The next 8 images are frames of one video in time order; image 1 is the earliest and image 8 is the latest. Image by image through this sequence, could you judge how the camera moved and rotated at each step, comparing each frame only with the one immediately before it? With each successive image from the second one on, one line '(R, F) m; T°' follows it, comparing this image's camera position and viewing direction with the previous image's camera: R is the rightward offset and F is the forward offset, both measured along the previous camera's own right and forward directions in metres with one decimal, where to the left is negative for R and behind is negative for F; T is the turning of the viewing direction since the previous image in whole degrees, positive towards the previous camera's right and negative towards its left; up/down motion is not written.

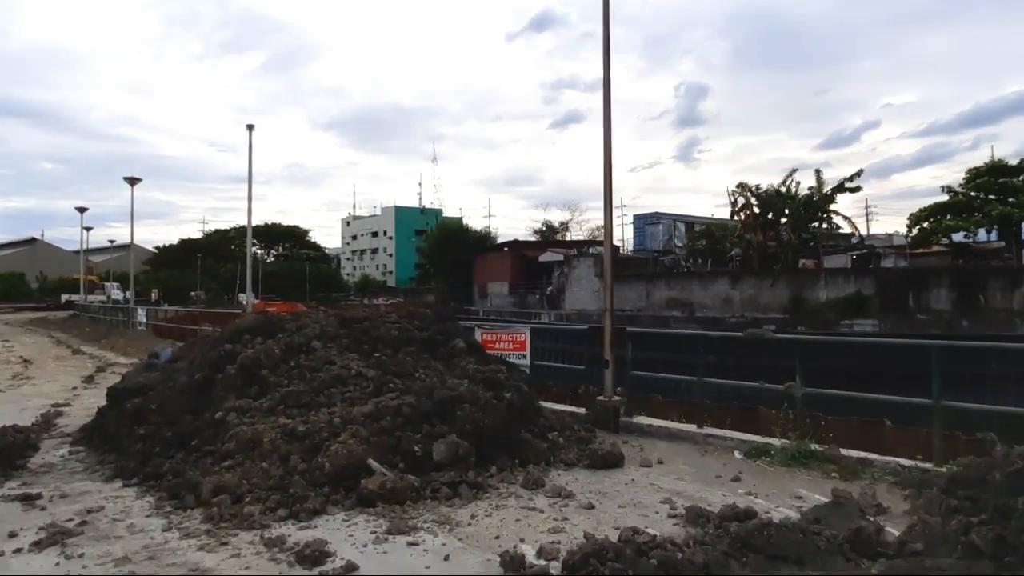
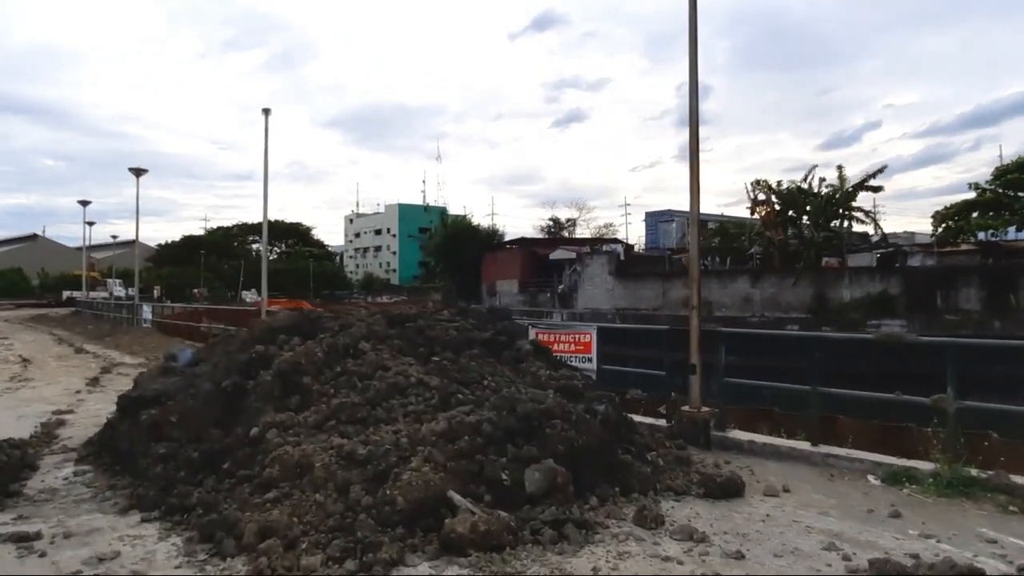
(-0.8, +1.2) m; 0°
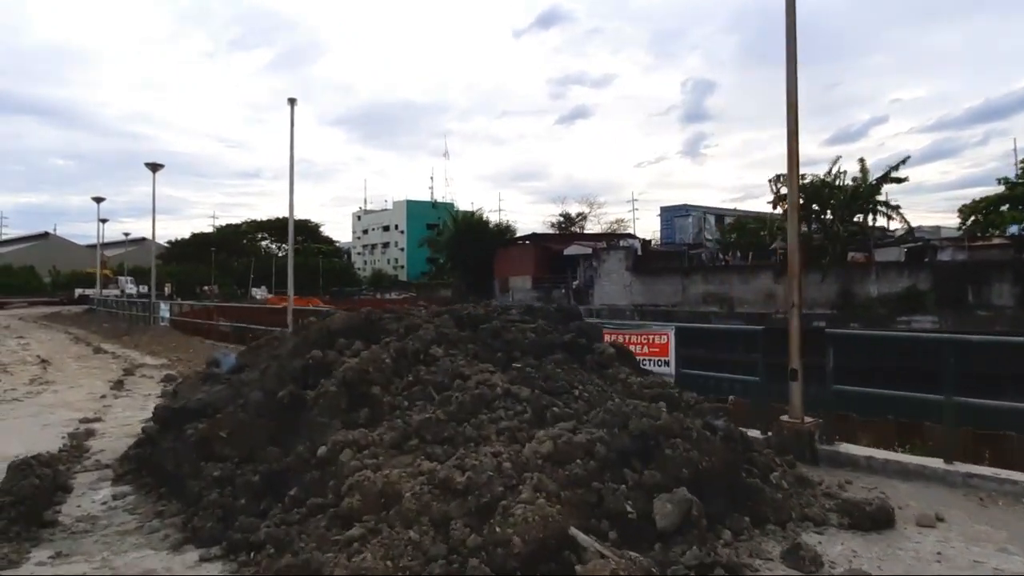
(-0.7, +0.8) m; -1°
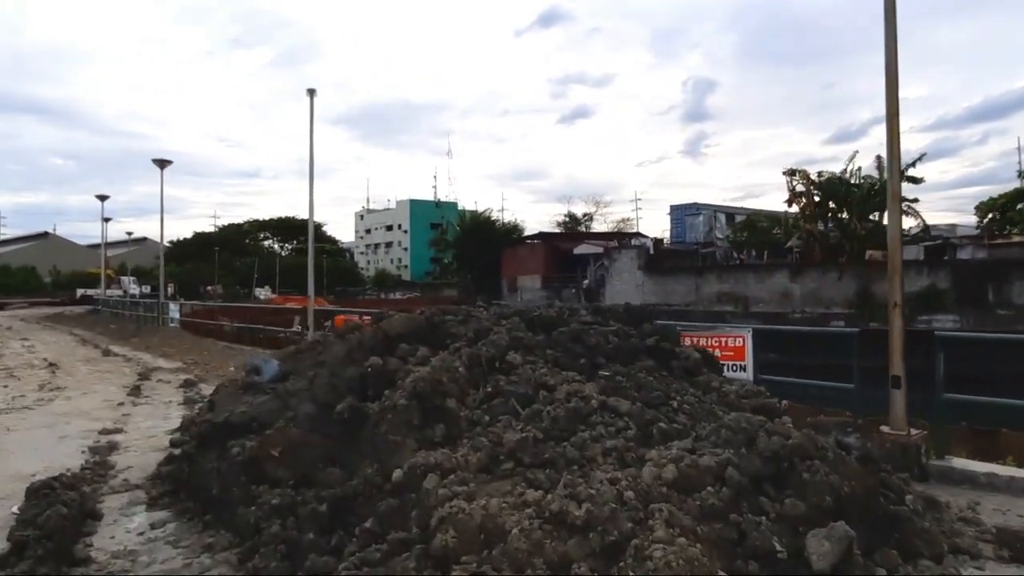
(-0.7, +0.7) m; 0°
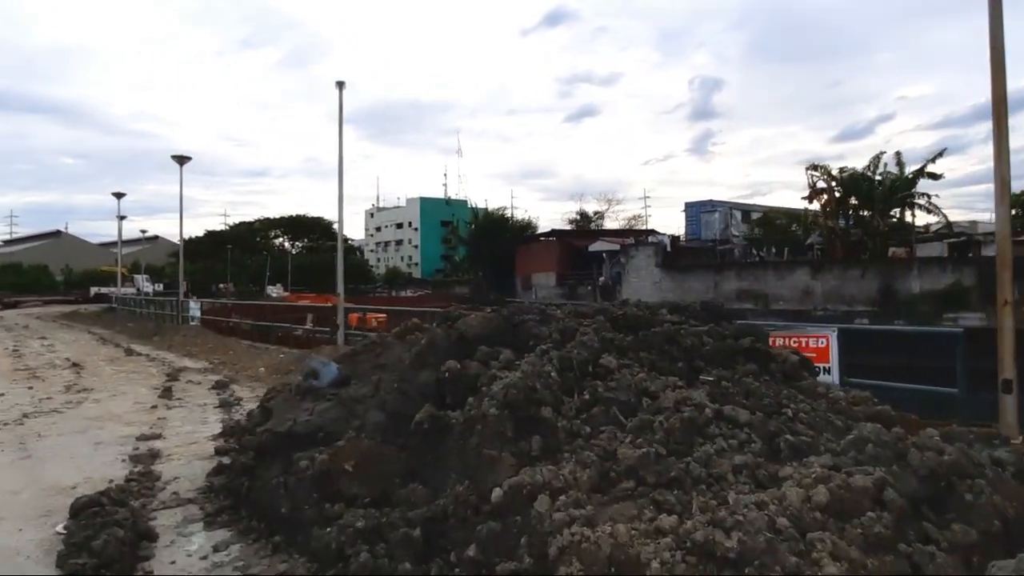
(-0.6, +0.5) m; -1°
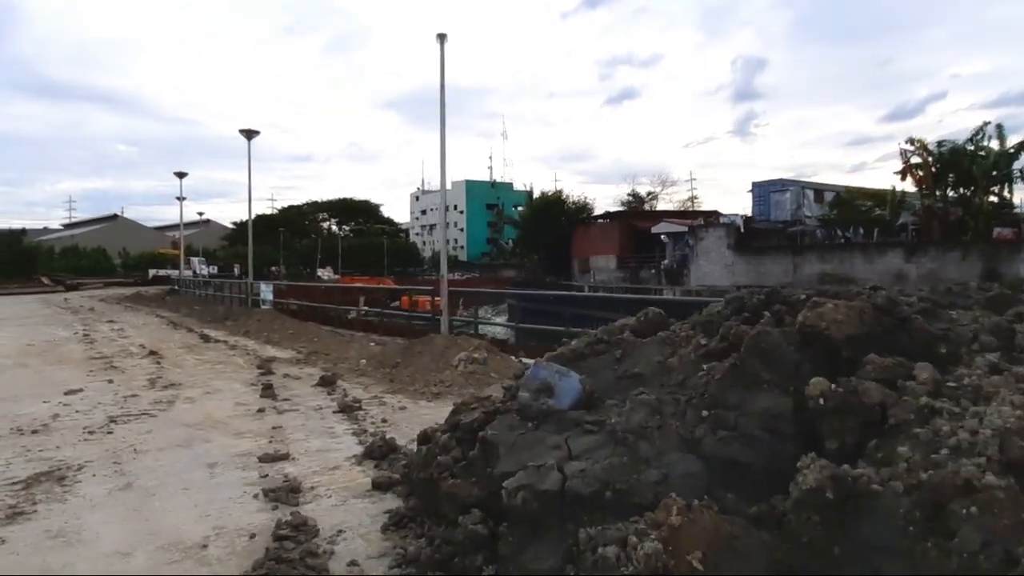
(-1.6, +1.9) m; -3°
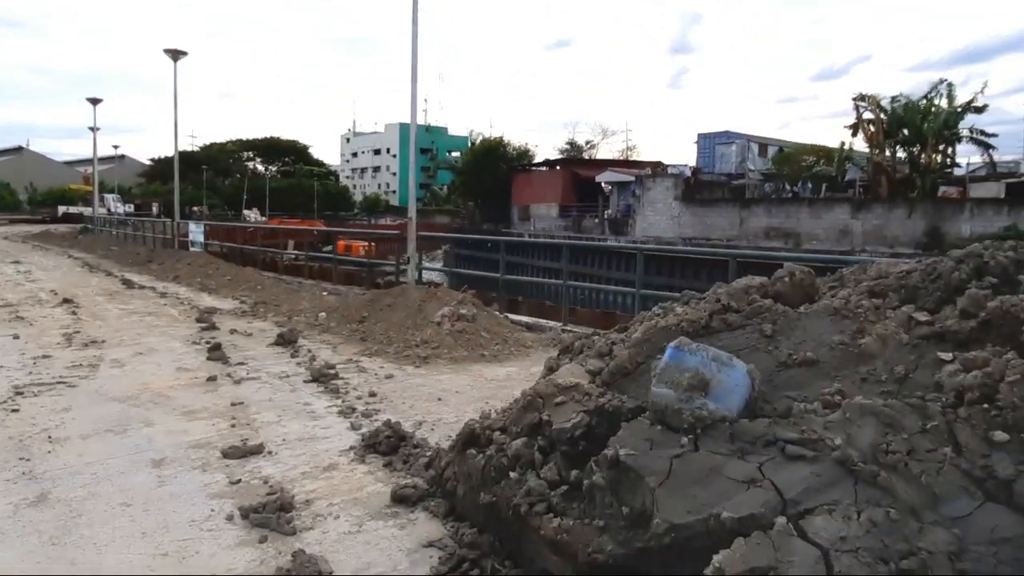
(-0.8, +1.5) m; +6°
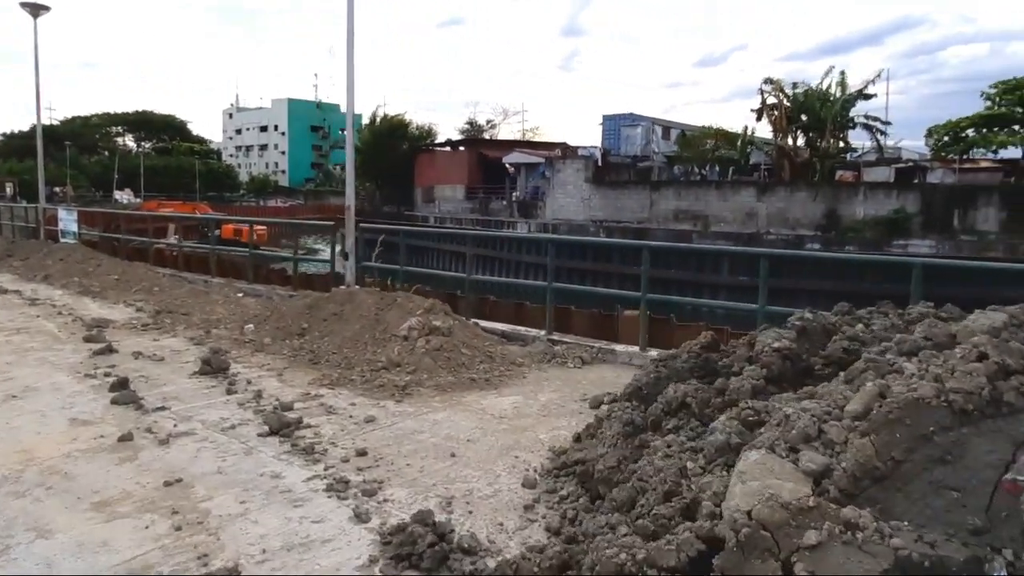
(-0.9, +1.4) m; +8°
